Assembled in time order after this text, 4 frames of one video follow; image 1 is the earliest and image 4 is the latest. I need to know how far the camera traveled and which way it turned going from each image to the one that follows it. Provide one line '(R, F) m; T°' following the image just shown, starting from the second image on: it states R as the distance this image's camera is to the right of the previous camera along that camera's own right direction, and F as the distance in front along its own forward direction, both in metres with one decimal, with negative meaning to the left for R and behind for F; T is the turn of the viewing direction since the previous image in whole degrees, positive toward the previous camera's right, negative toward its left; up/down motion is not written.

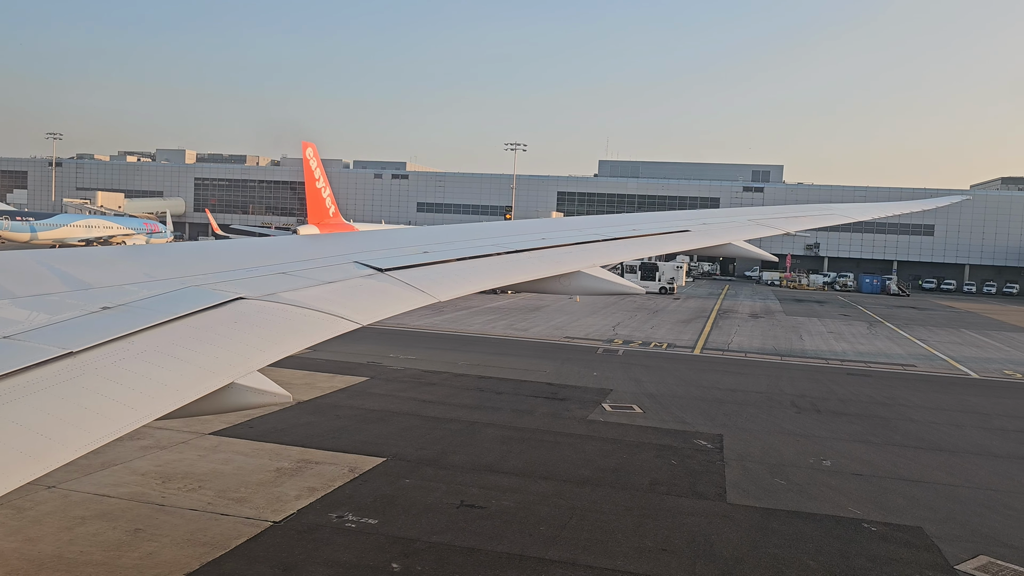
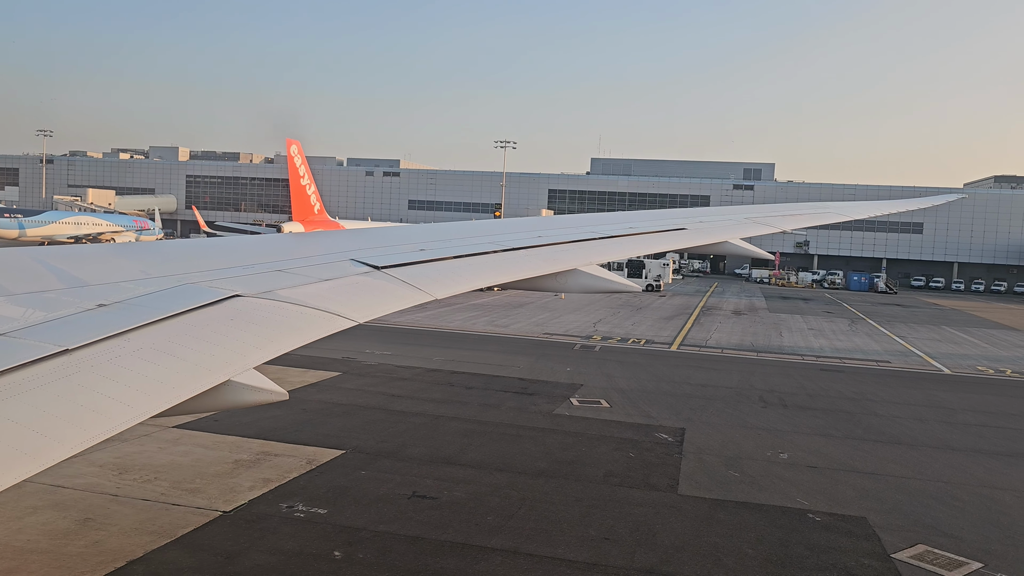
(+0.7, -0.2) m; 0°
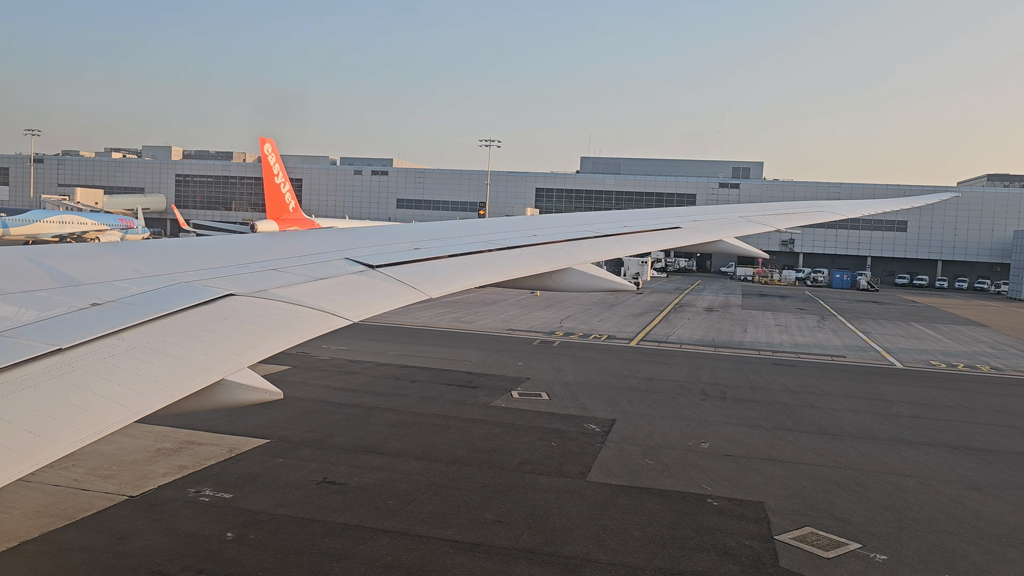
(+1.4, -0.3) m; 0°
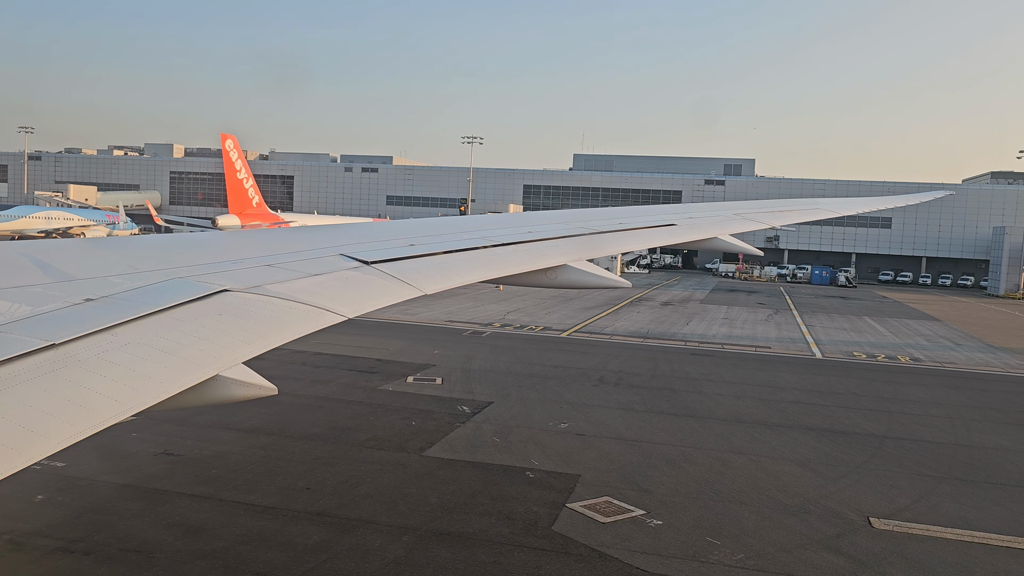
(+2.9, -0.6) m; -1°
